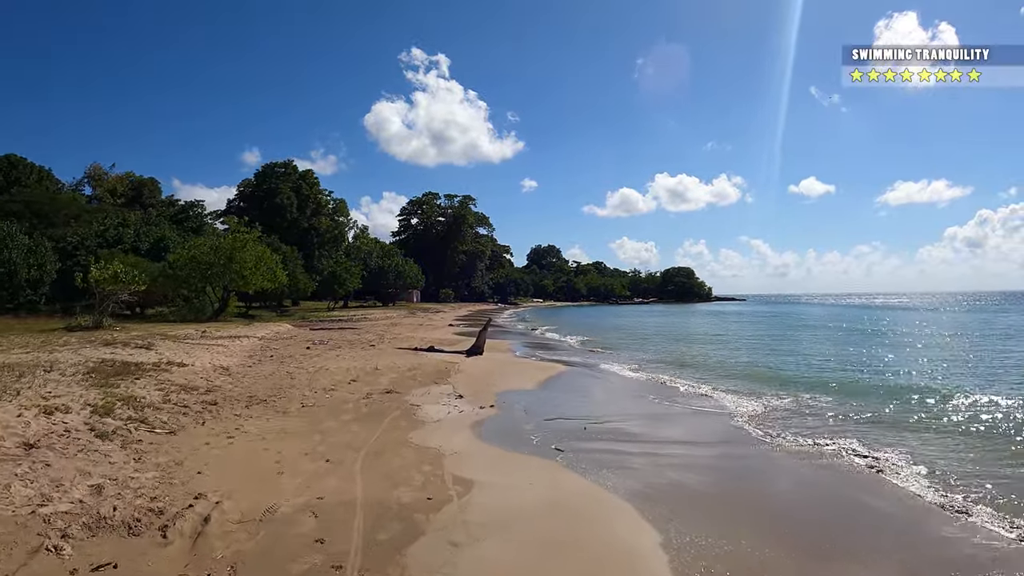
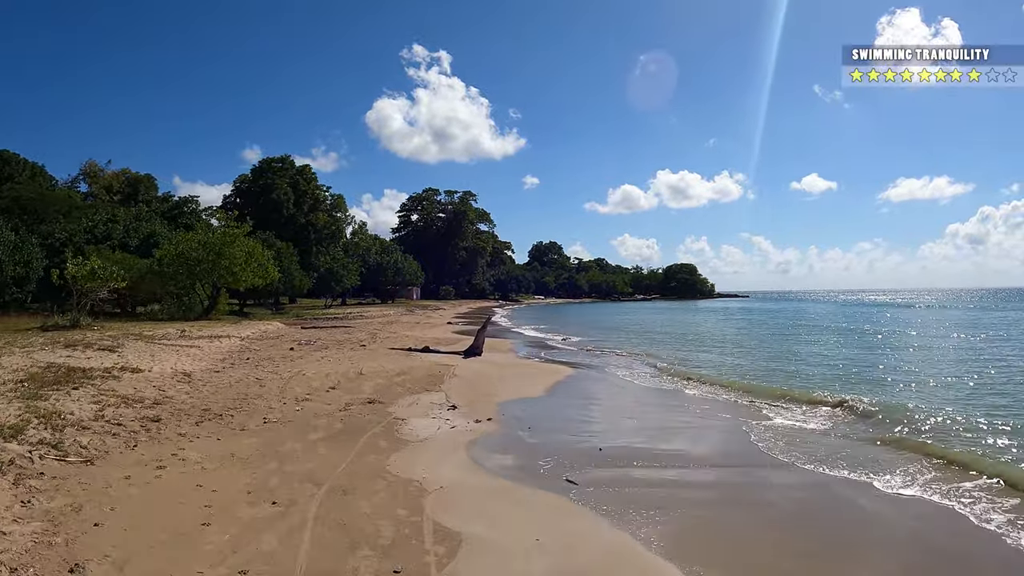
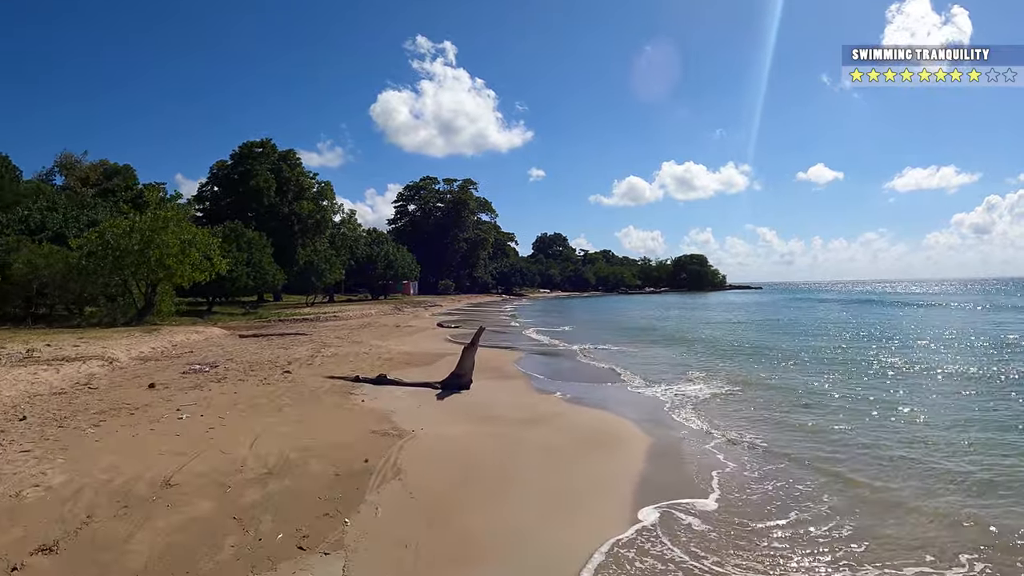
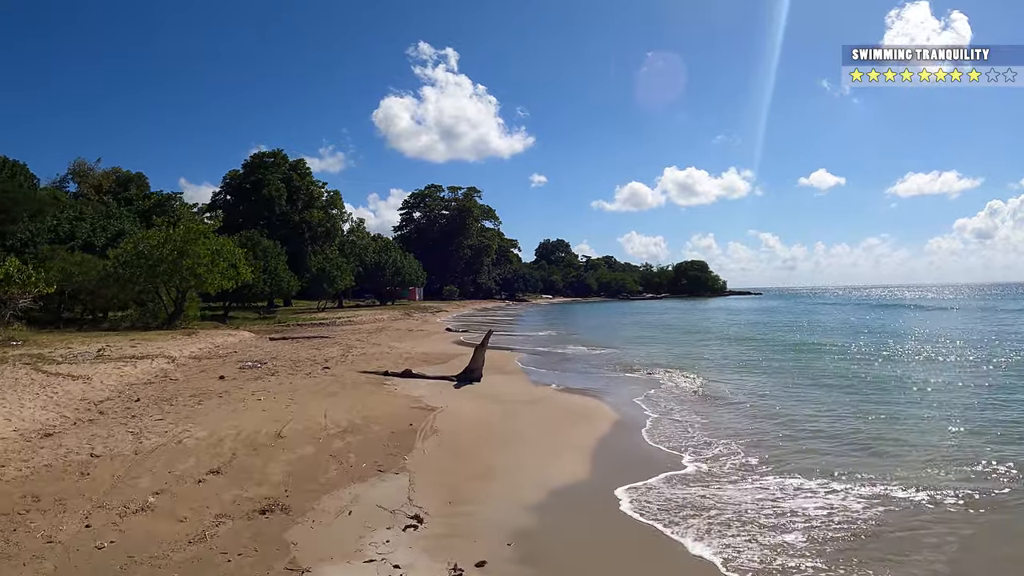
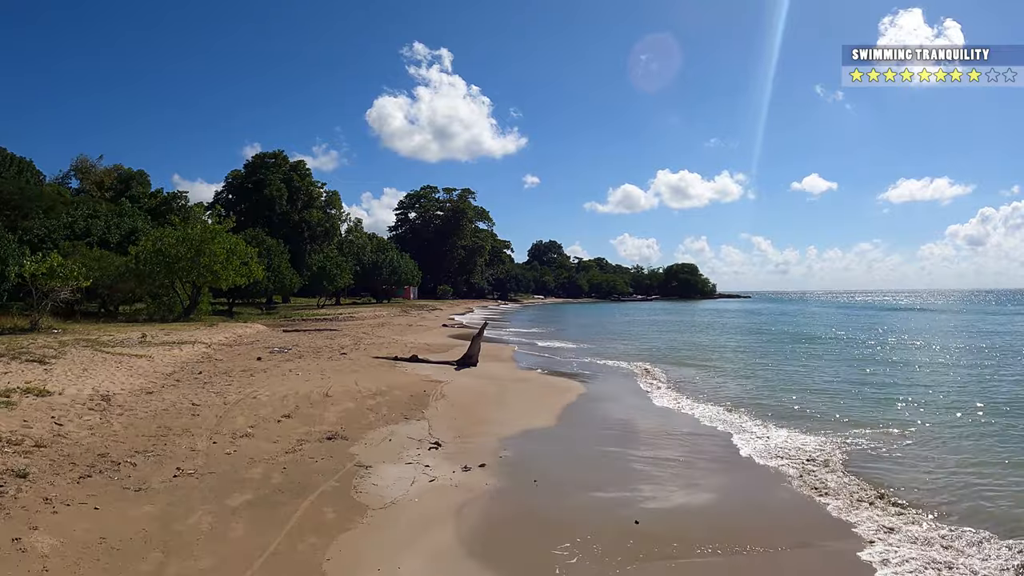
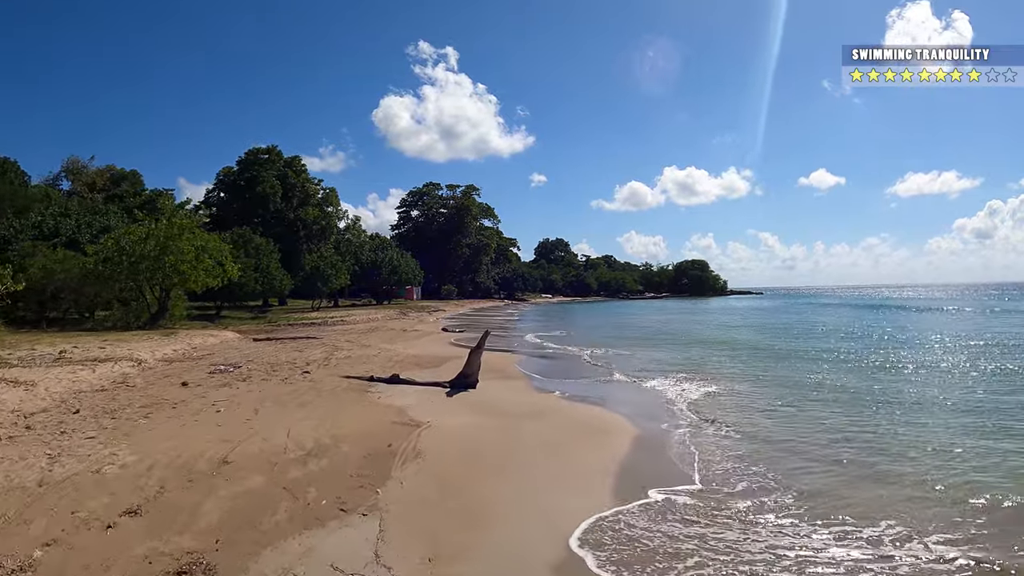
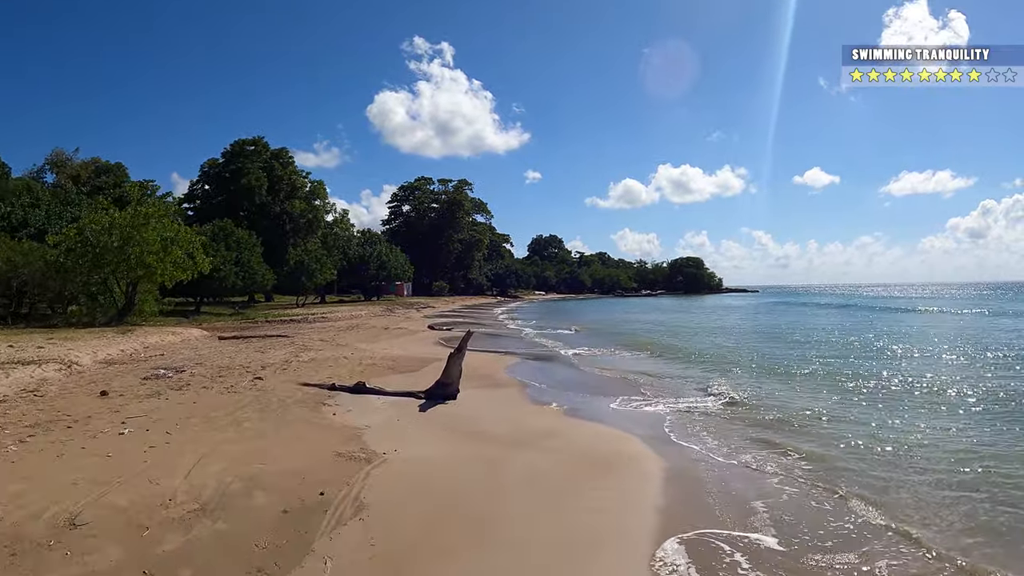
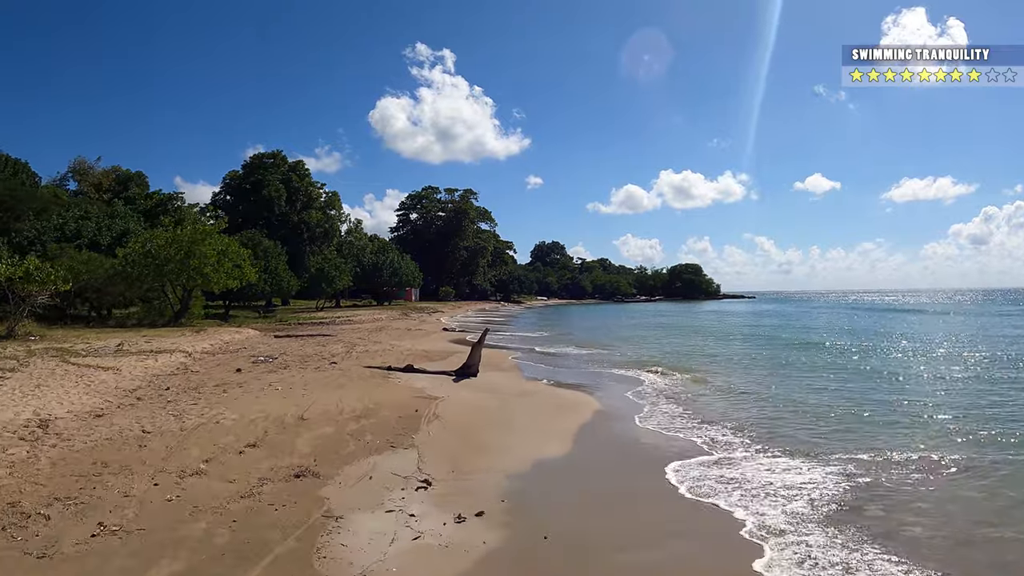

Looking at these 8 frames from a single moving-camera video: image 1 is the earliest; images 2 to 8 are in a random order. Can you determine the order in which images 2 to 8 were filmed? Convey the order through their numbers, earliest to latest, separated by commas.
2, 5, 8, 4, 6, 3, 7
